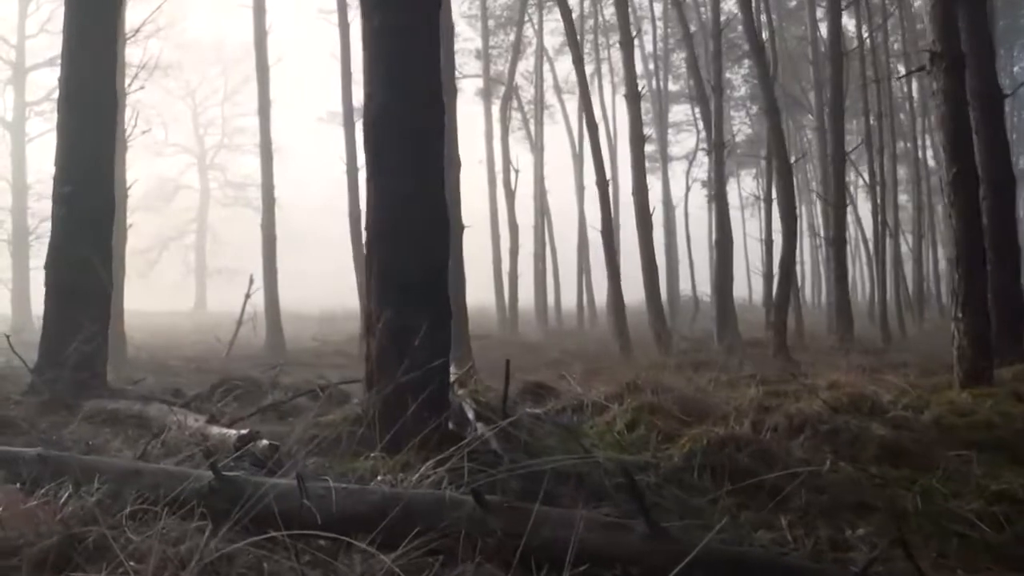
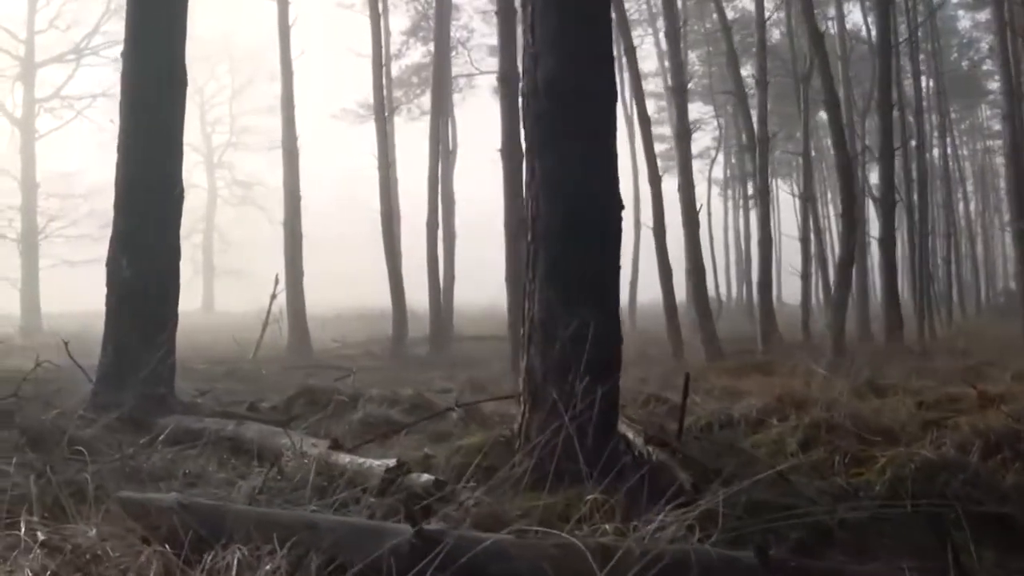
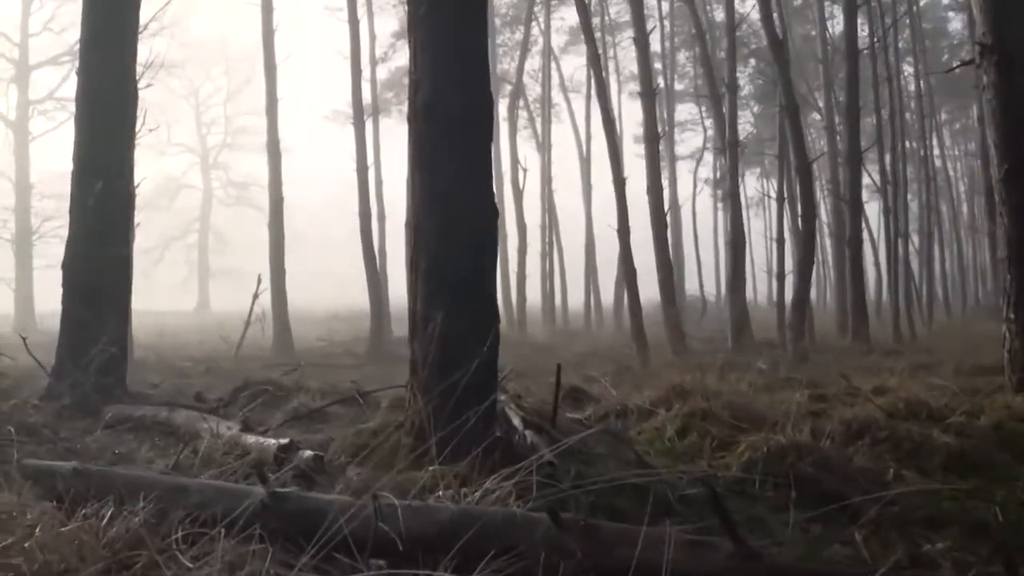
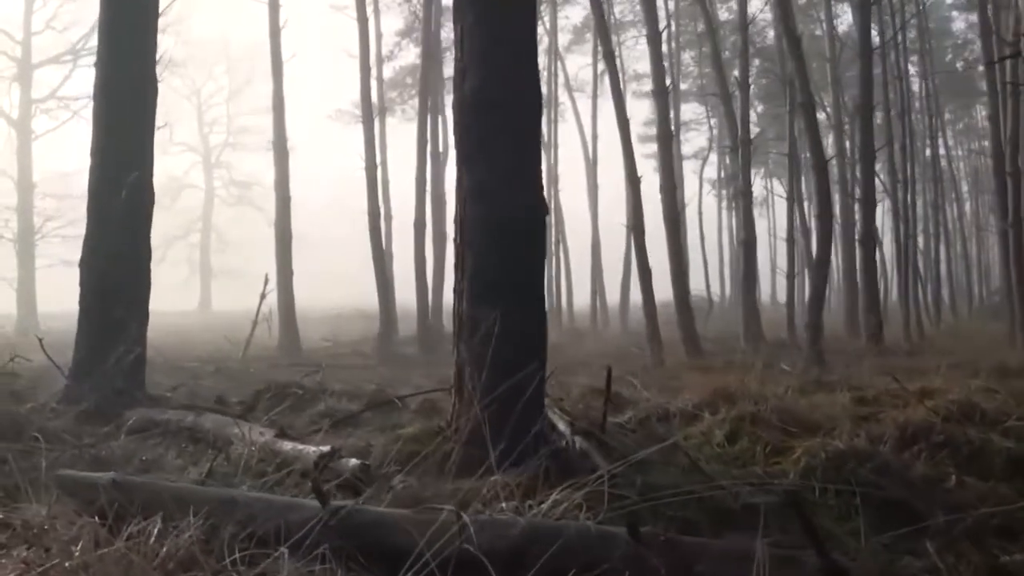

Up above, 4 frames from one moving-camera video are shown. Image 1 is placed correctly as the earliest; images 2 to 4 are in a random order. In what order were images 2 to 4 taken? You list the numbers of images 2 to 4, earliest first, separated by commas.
3, 4, 2
